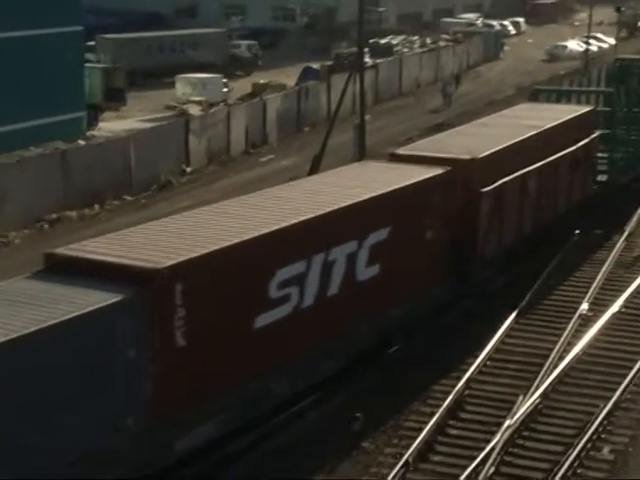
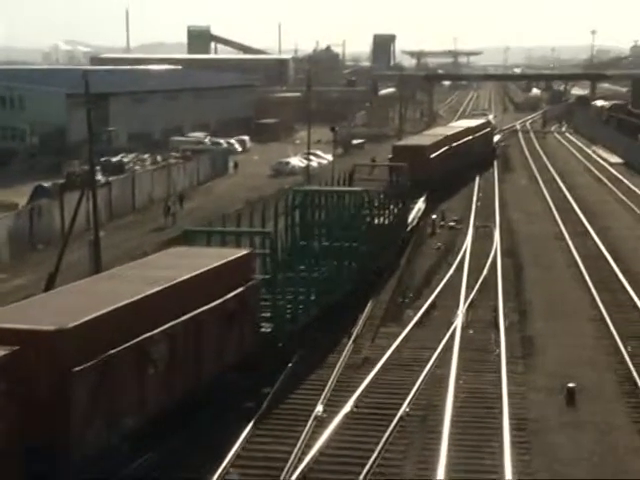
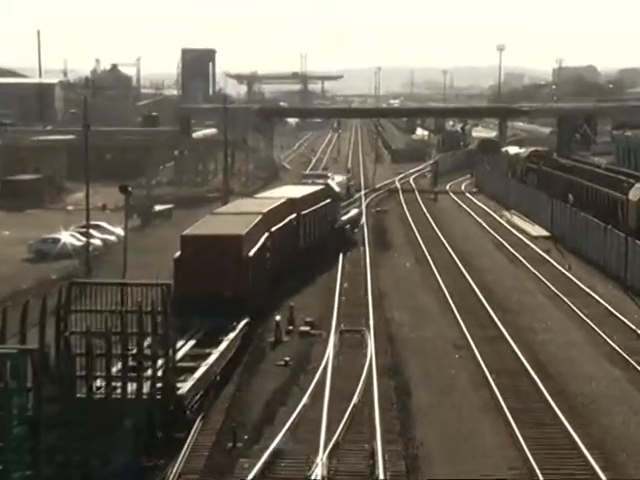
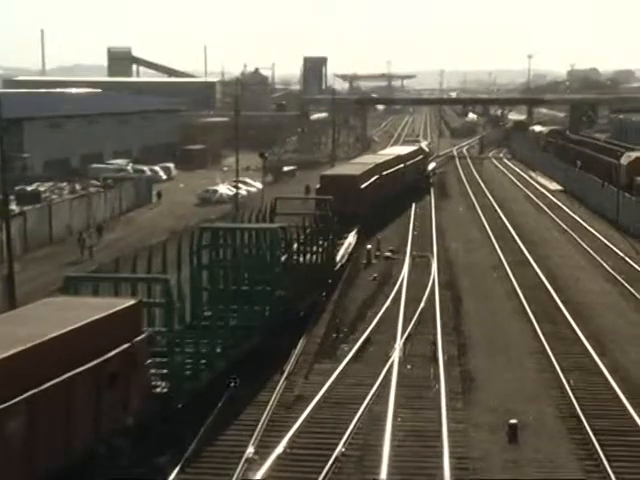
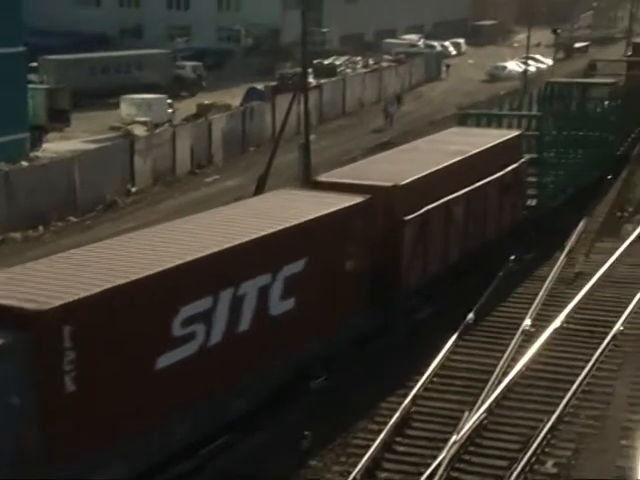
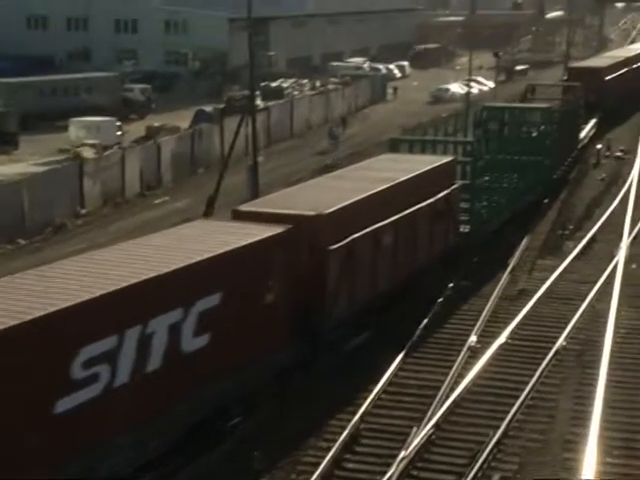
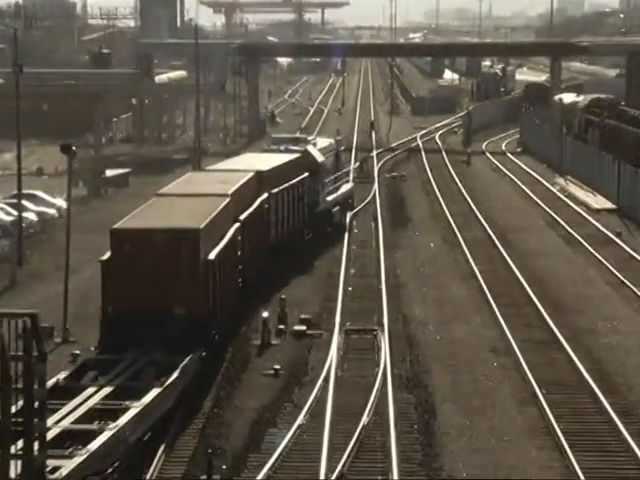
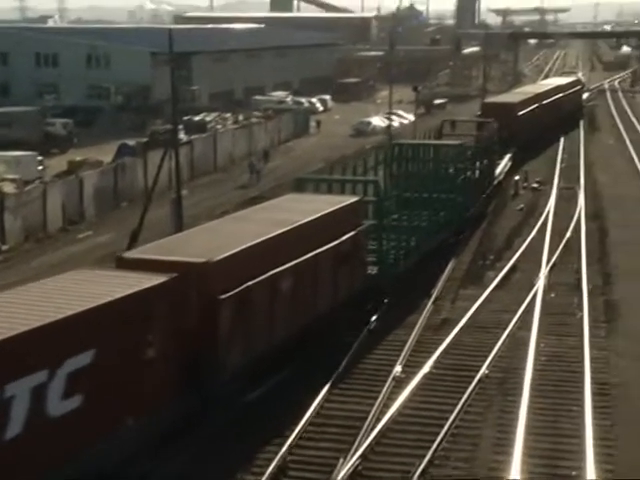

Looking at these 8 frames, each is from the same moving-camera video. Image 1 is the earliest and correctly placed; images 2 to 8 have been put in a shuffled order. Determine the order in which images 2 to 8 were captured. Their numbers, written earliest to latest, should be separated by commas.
5, 6, 8, 2, 4, 3, 7
